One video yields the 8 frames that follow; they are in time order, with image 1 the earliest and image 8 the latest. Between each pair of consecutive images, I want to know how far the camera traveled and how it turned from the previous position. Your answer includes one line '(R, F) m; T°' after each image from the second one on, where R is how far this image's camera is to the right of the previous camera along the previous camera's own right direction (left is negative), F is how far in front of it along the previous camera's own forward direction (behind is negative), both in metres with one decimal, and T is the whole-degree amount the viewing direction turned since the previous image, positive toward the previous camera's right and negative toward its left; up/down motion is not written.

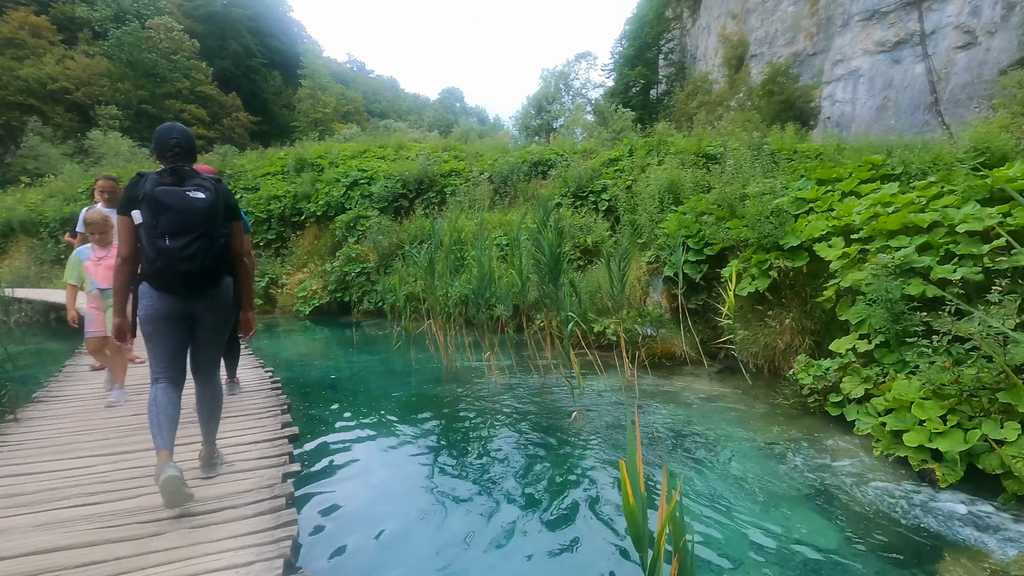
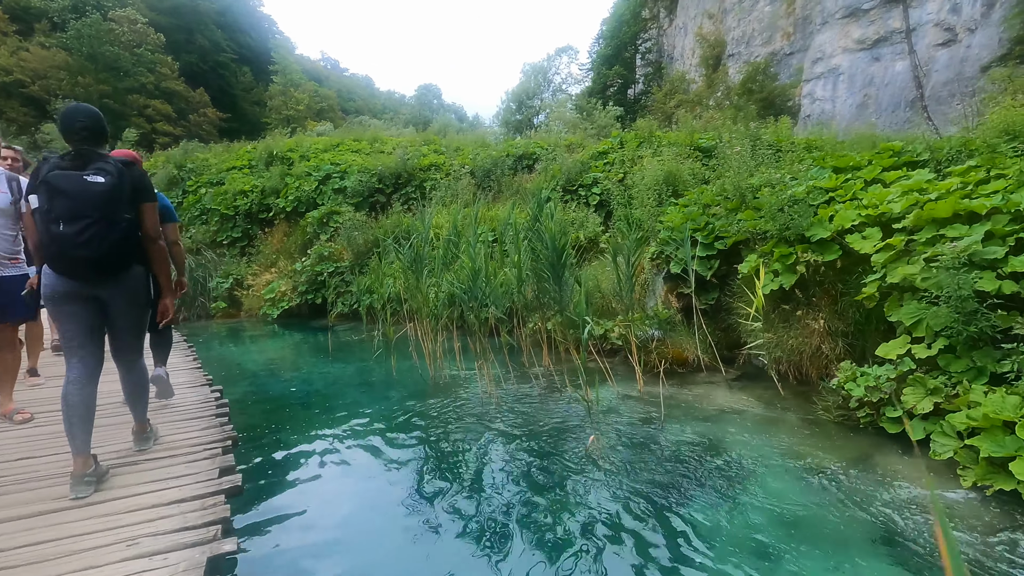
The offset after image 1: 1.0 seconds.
(-0.1, +0.6) m; +2°
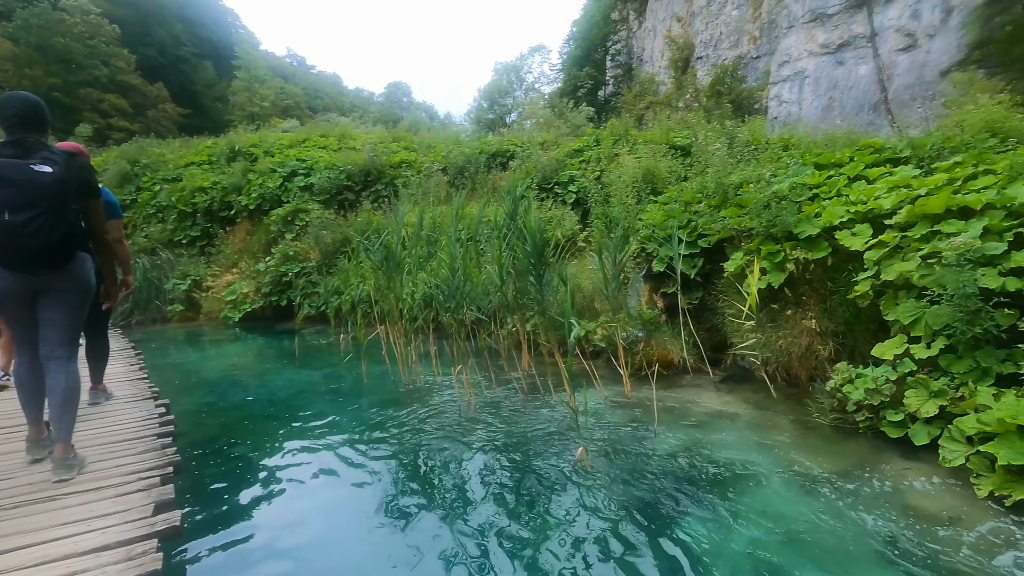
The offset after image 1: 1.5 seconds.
(-0.1, +0.3) m; +3°
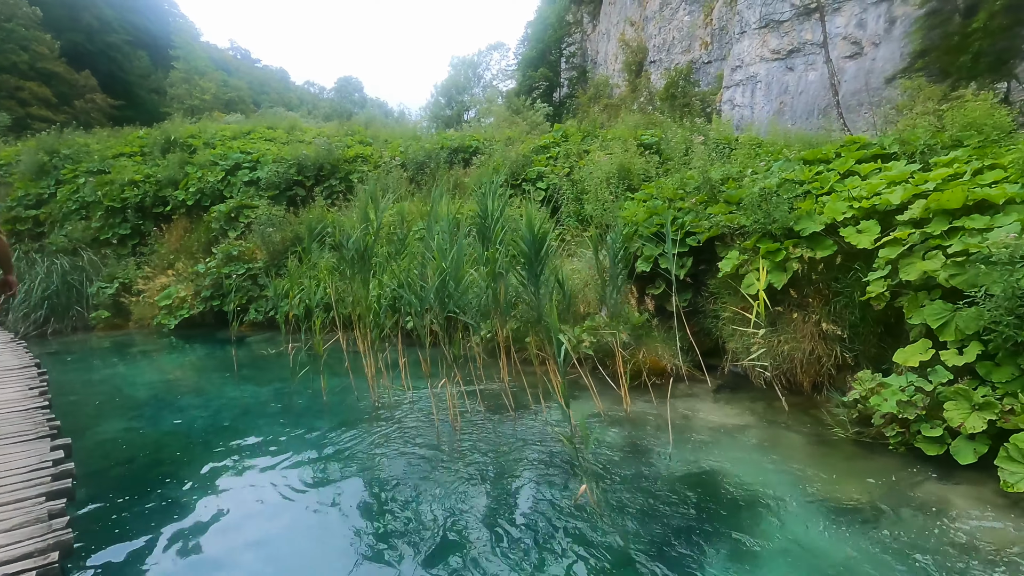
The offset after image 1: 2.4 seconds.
(-0.2, +0.5) m; +5°
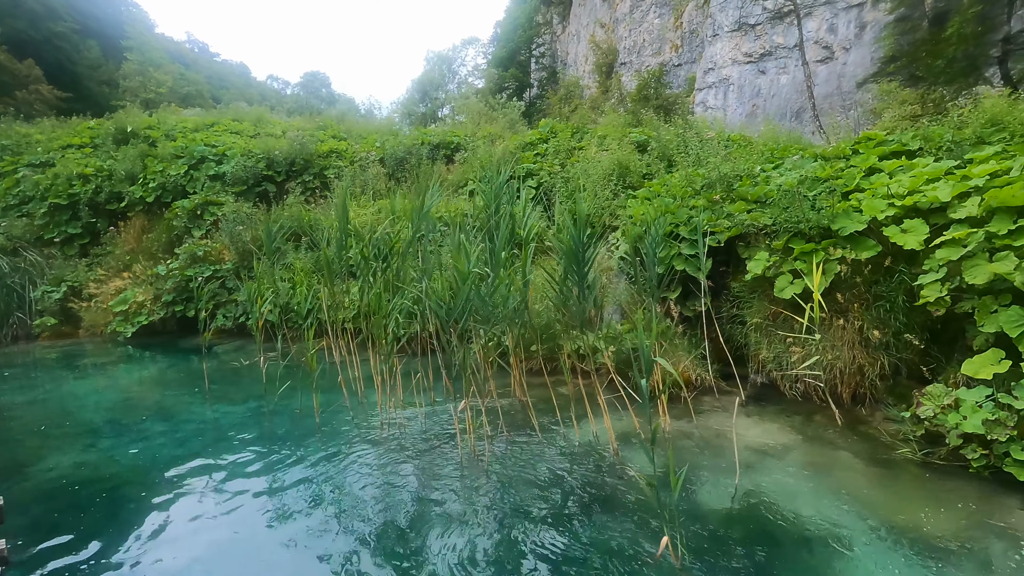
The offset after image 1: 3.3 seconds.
(-0.3, +0.4) m; +3°
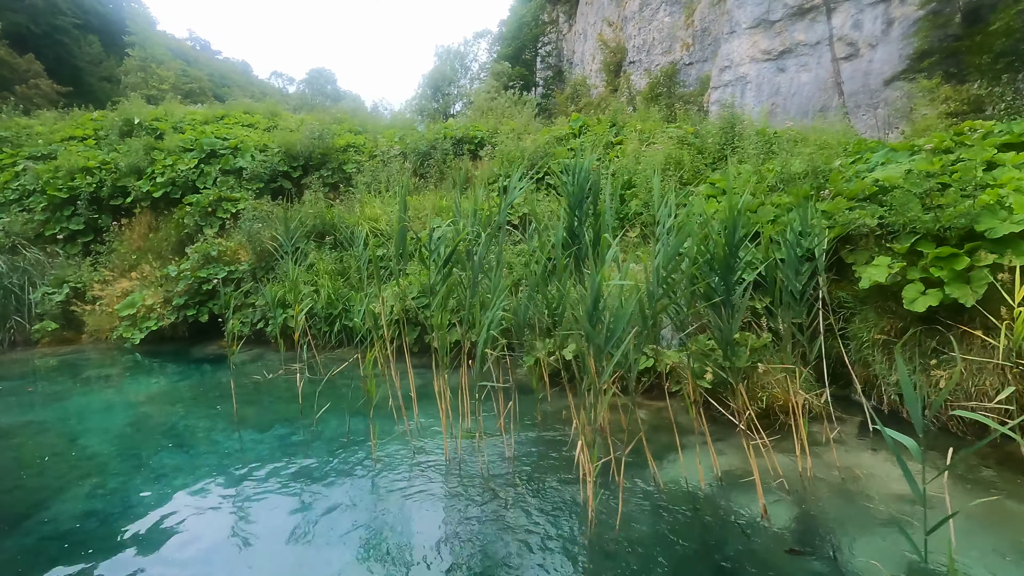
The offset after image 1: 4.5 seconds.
(-0.5, +0.6) m; 0°
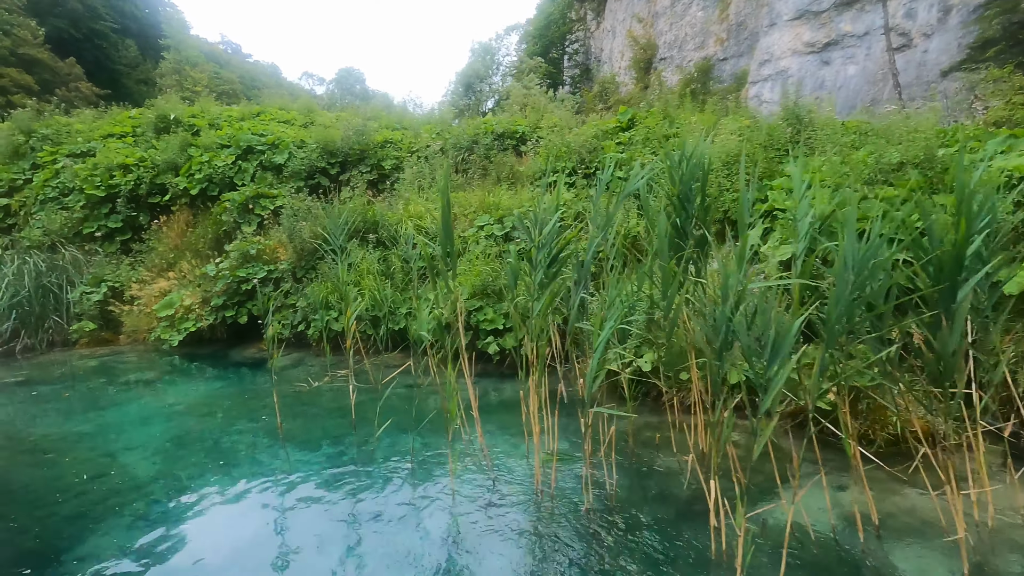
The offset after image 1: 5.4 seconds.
(-0.4, +0.4) m; -2°
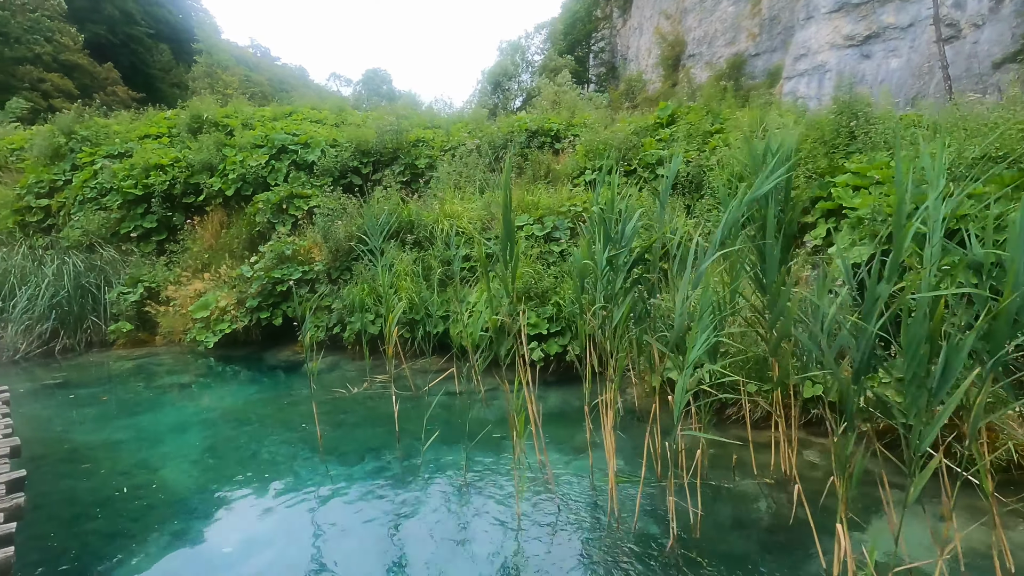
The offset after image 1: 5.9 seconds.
(-0.2, +0.2) m; -2°
